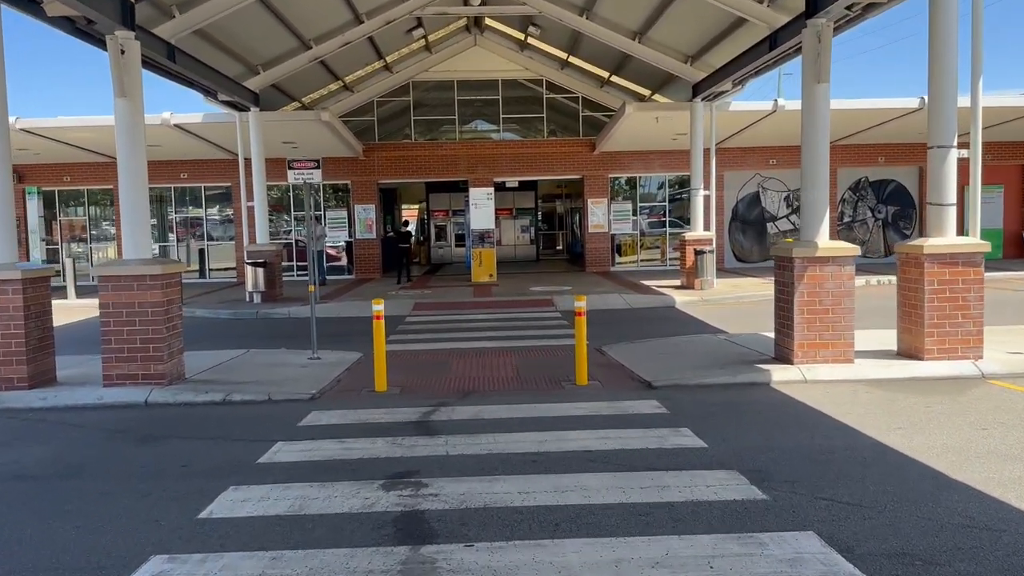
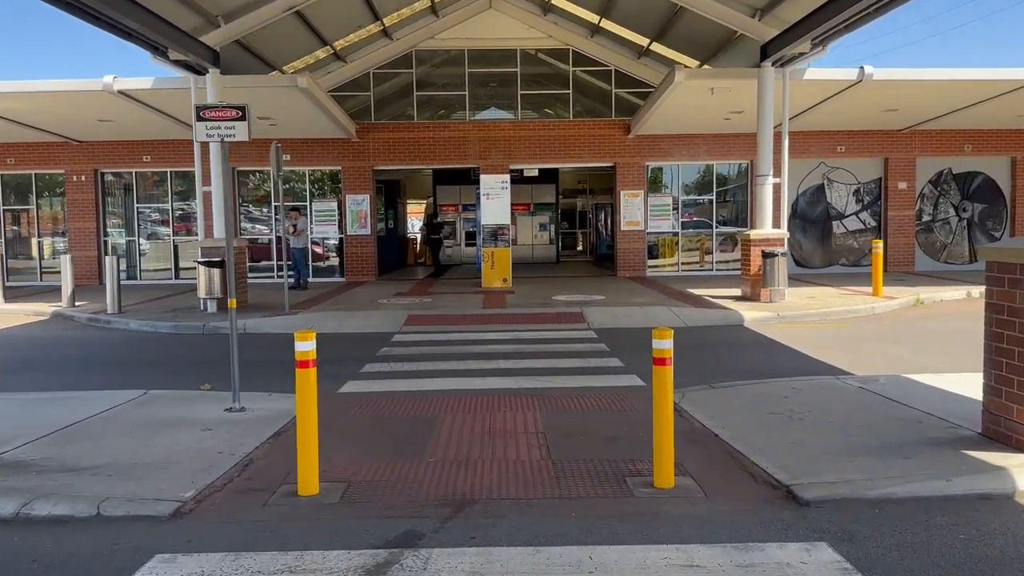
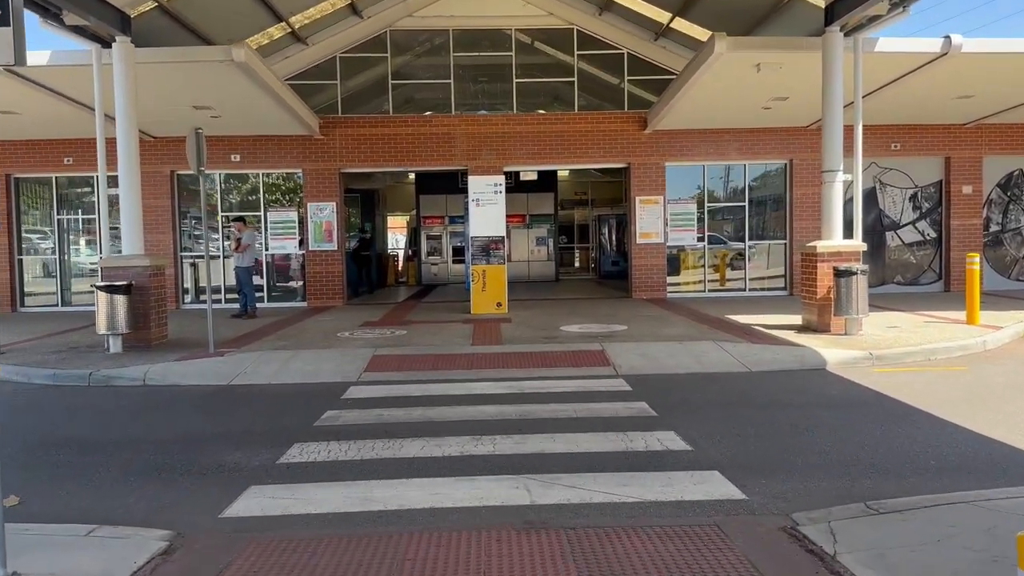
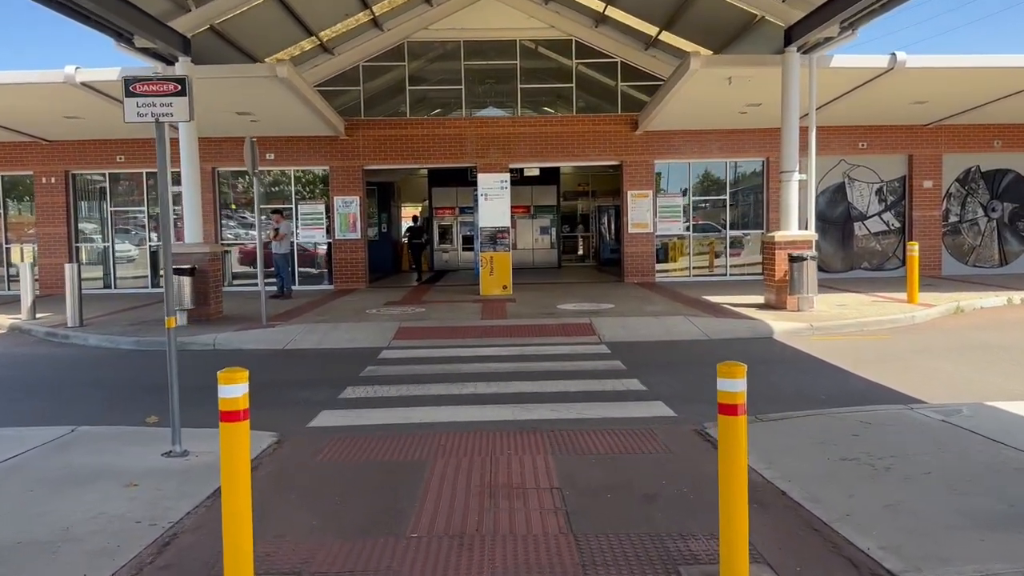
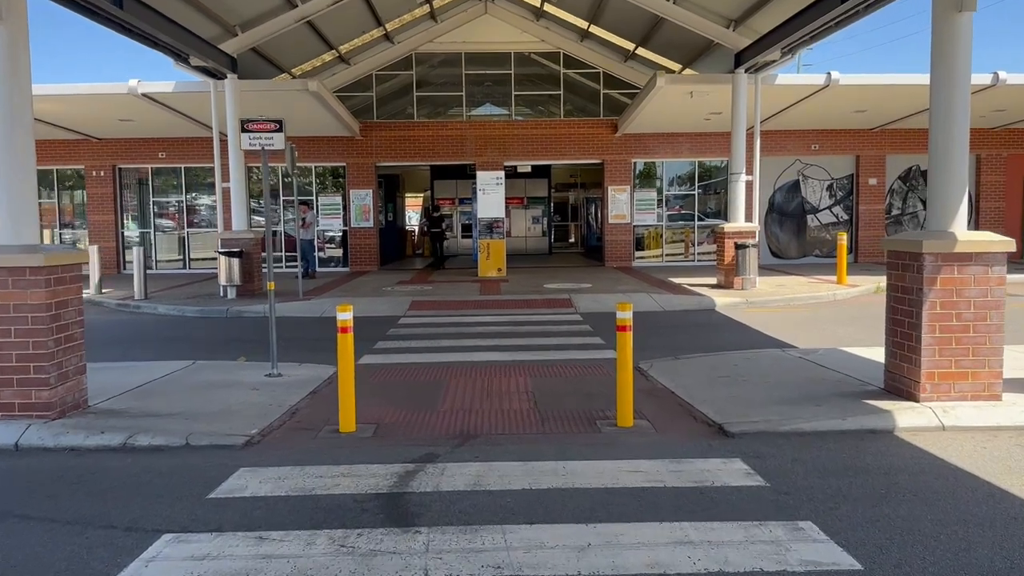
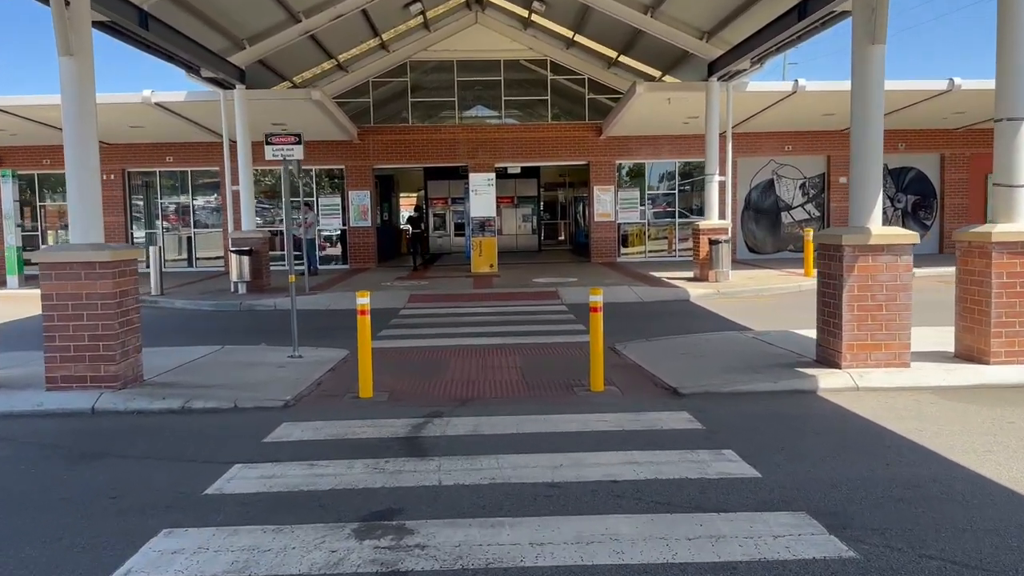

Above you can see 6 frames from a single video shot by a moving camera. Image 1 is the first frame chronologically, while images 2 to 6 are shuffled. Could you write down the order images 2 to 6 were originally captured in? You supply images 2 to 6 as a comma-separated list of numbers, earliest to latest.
6, 5, 2, 4, 3
